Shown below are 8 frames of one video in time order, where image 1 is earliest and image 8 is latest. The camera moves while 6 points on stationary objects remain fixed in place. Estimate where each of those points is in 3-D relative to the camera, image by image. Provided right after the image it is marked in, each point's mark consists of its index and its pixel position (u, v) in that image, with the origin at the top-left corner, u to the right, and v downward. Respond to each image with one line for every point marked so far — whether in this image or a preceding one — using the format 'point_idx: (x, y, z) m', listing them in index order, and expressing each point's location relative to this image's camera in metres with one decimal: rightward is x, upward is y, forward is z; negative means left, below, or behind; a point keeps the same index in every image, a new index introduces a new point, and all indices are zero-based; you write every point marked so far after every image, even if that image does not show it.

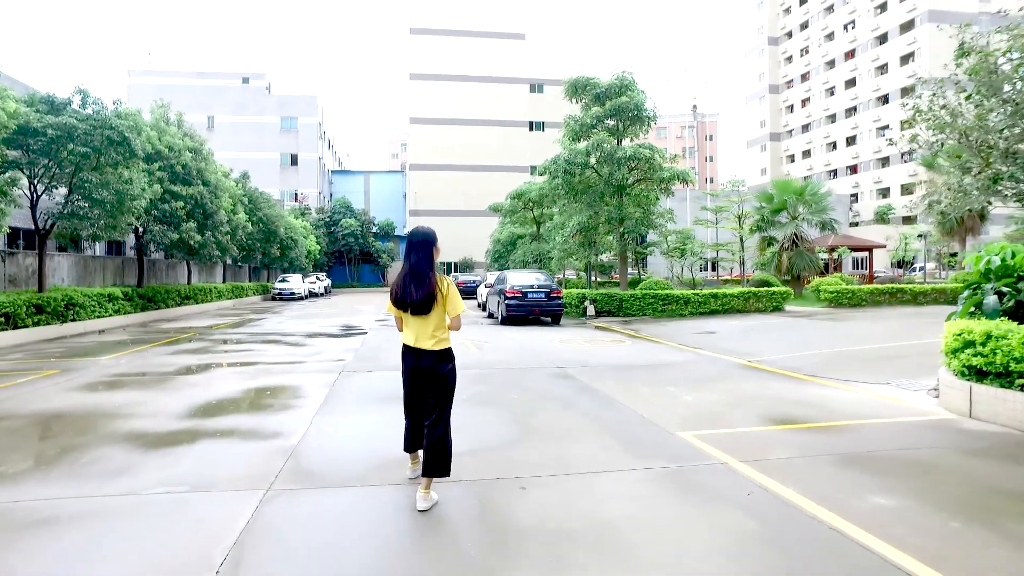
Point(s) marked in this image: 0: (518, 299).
0: (+0.1, -0.3, +16.0) m
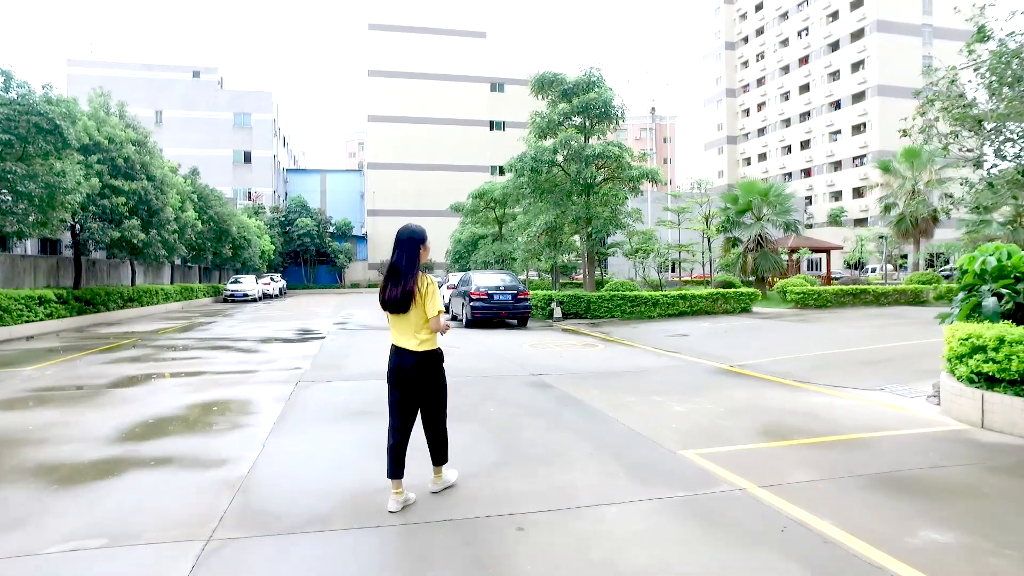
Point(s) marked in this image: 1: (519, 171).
0: (-0.7, -0.3, +15.4) m
1: (+0.2, +3.2, +18.2) m
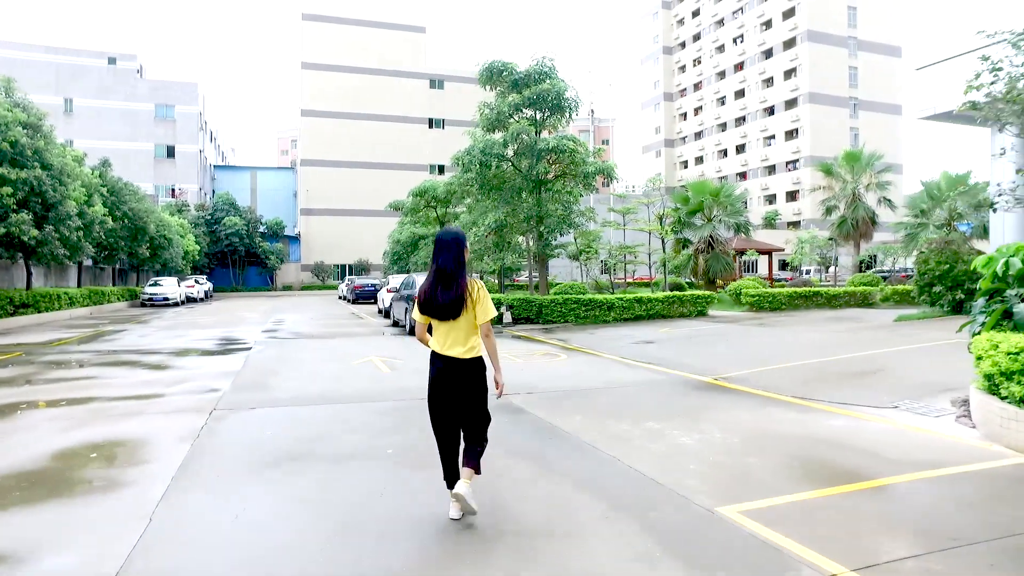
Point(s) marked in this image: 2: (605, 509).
0: (-1.8, -0.4, +14.1) m
1: (-1.2, +3.1, +17.0) m
2: (+0.5, -1.2, +3.5) m
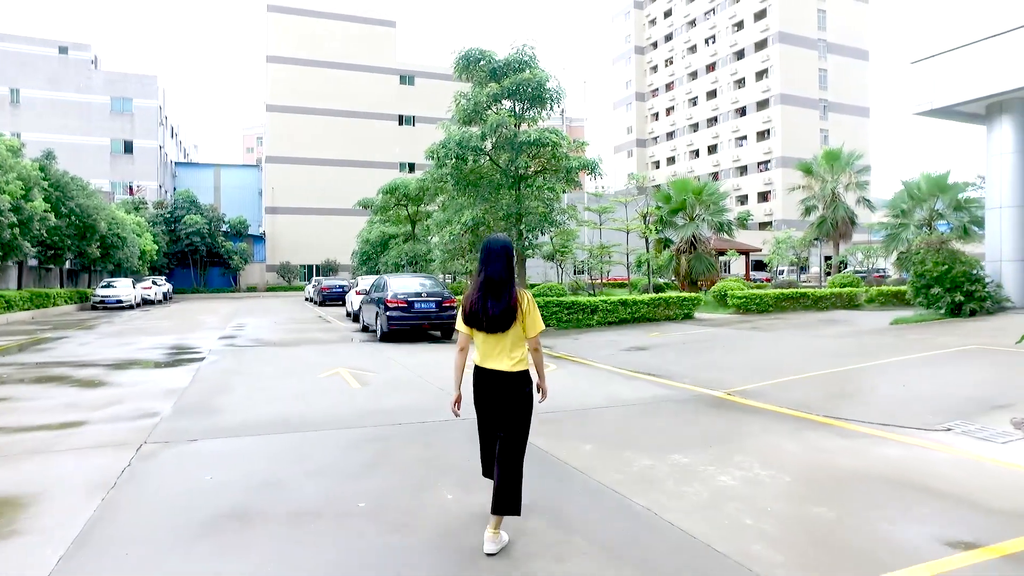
0: (-2.2, -0.4, +13.0) m
1: (-1.7, +3.1, +16.0) m
2: (+0.6, -1.2, +2.6) m
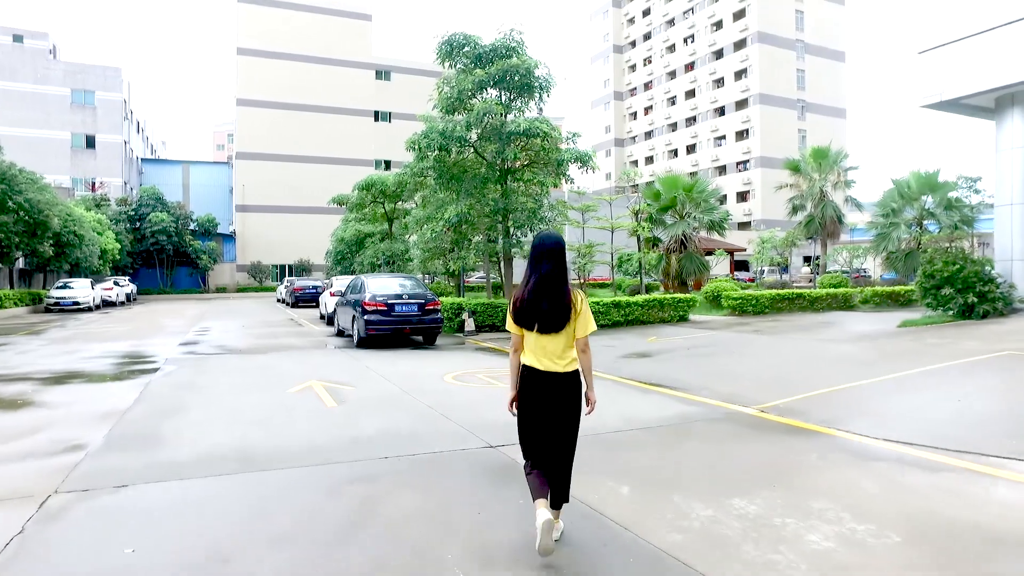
0: (-2.4, -0.5, +12.0) m
1: (-2.0, +3.1, +14.9) m
2: (+0.8, -1.2, +1.6) m
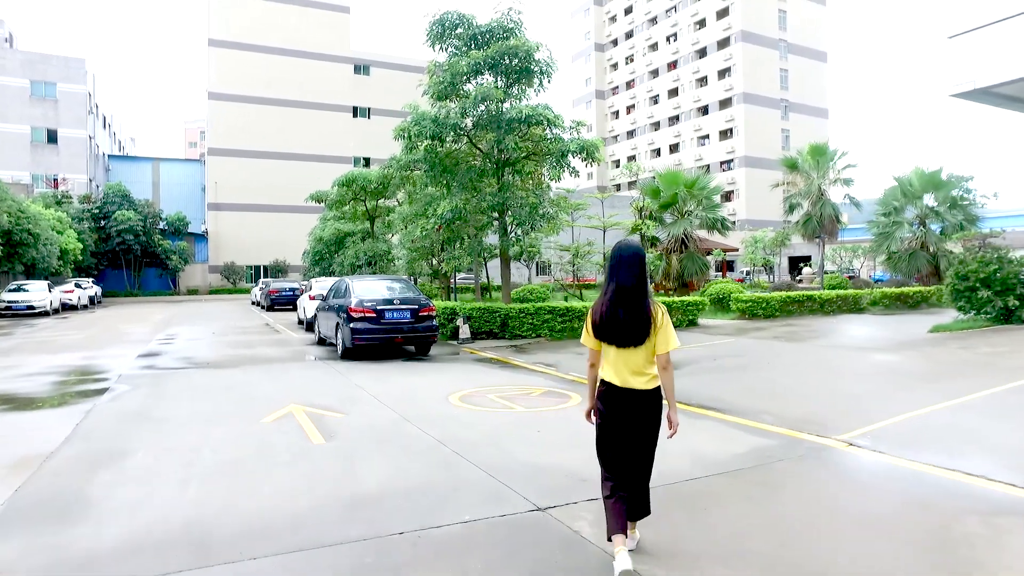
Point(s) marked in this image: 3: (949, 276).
0: (-2.3, -0.5, +10.6) m
1: (-2.0, +3.0, +13.6) m
2: (+1.2, -1.3, +0.4) m
3: (+8.5, +0.2, +13.0) m
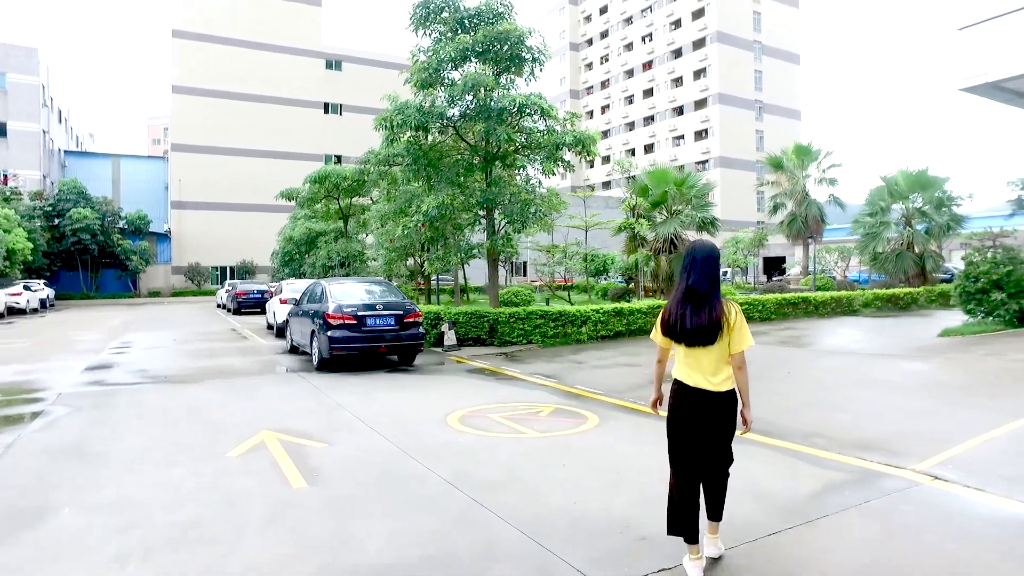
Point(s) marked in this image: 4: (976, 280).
0: (-2.4, -0.6, +9.6) m
1: (-2.2, +3.0, +12.6) m
2: (+1.5, -1.3, -0.5) m
3: (+8.3, +0.2, +12.4) m
4: (+8.5, +0.1, +12.2) m
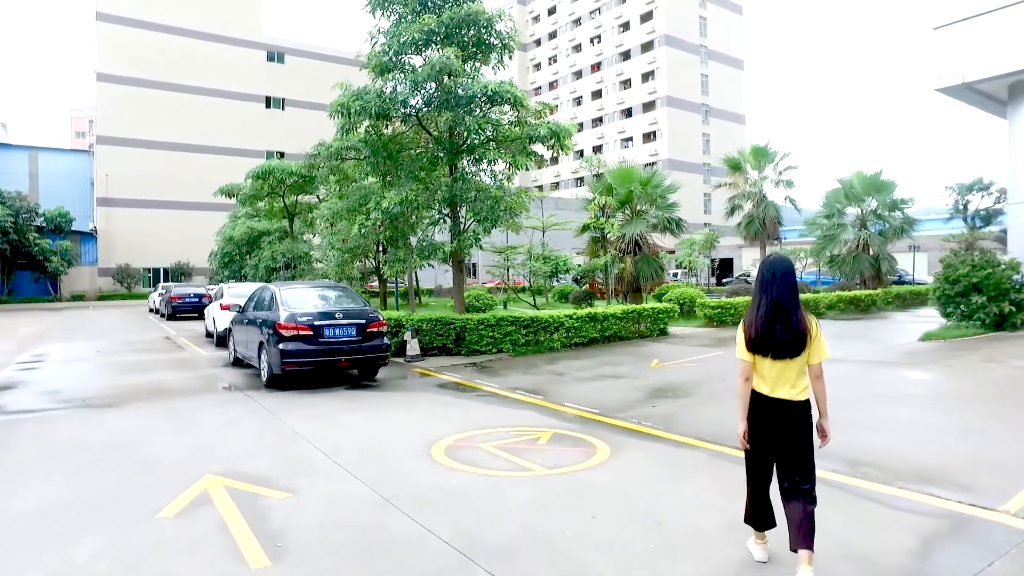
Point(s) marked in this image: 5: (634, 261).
0: (-2.6, -0.6, +8.4) m
1: (-2.8, +2.9, +11.4) m
2: (+2.1, -1.3, -1.3) m
3: (+7.7, +0.1, +12.1) m
4: (+7.9, +0.1, +11.9) m
5: (+3.4, +0.8, +18.8) m
